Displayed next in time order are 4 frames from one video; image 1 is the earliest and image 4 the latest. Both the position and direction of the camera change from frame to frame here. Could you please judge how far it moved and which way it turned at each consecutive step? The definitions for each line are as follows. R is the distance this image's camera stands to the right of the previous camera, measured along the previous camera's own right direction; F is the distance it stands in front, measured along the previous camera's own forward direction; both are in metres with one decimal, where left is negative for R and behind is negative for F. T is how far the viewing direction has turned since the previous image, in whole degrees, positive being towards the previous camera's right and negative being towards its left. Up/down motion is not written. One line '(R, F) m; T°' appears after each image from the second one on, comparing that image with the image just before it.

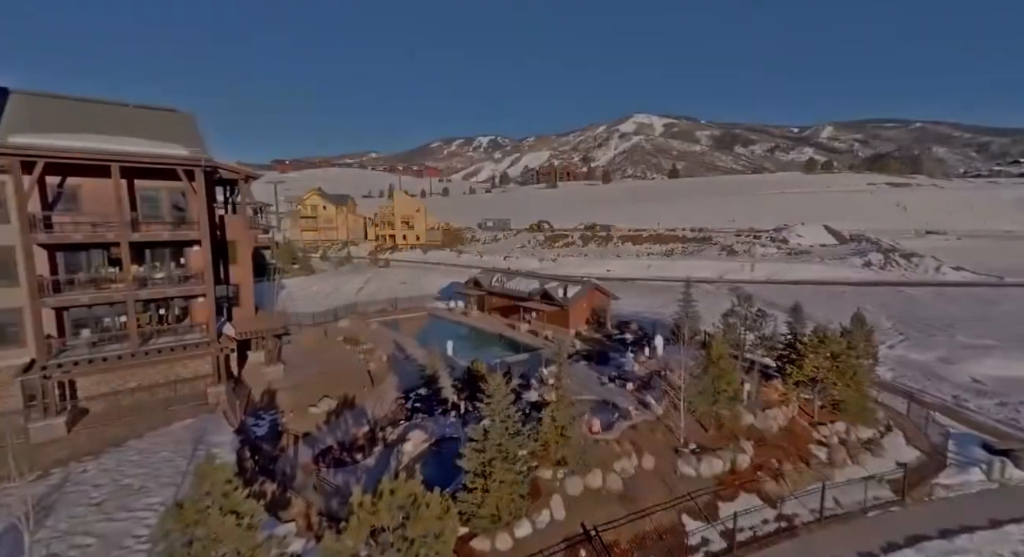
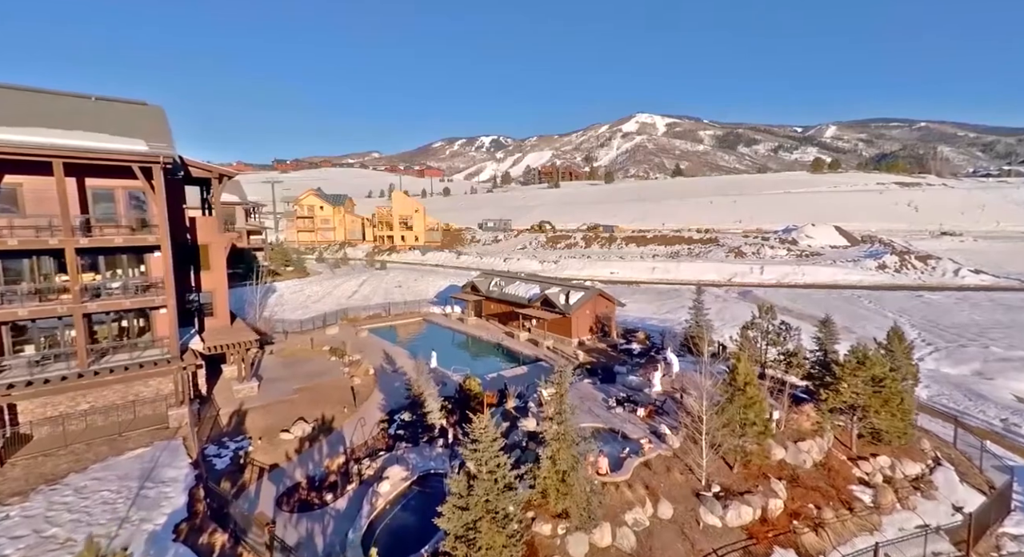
(+0.2, +1.8) m; 0°
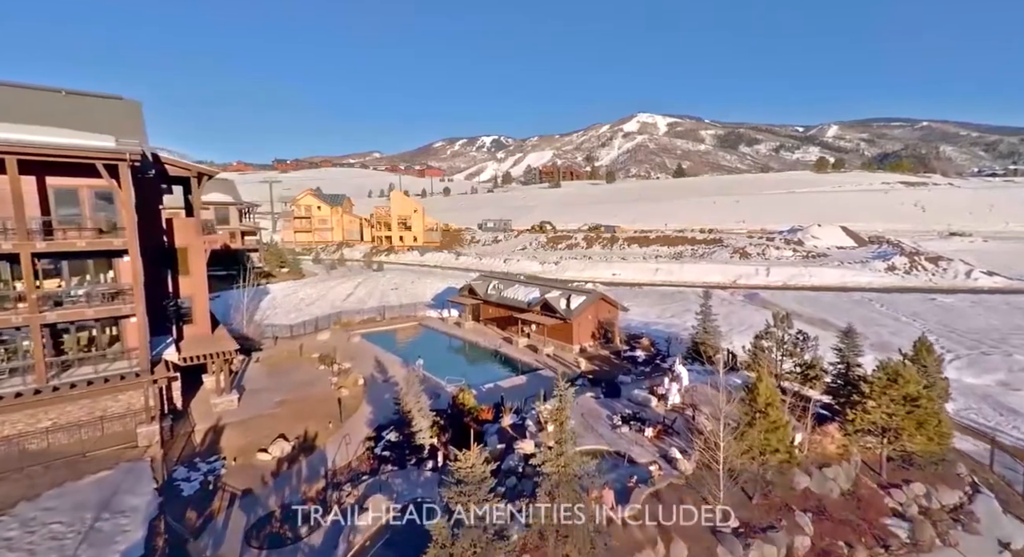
(+0.1, +1.2) m; 0°
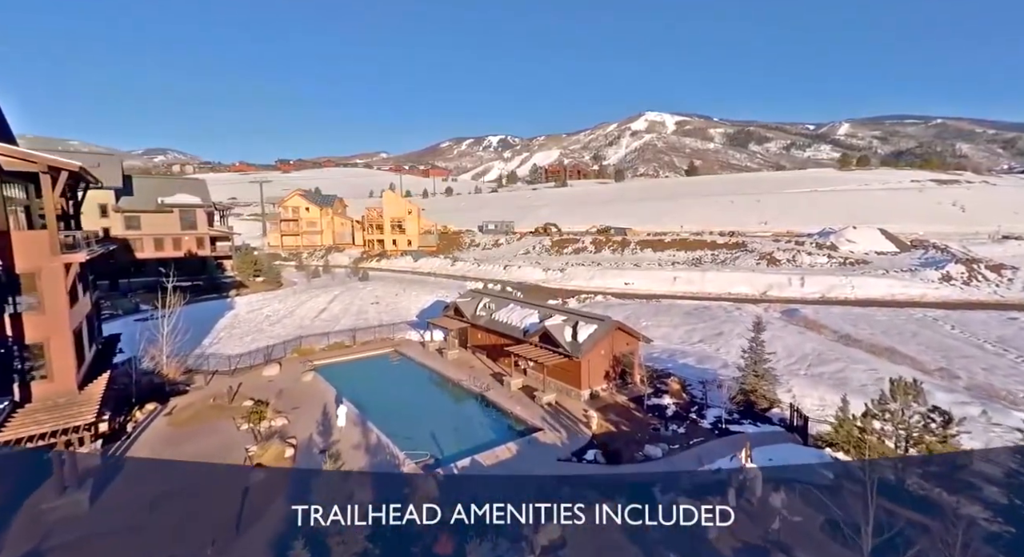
(+0.7, +5.7) m; -1°
